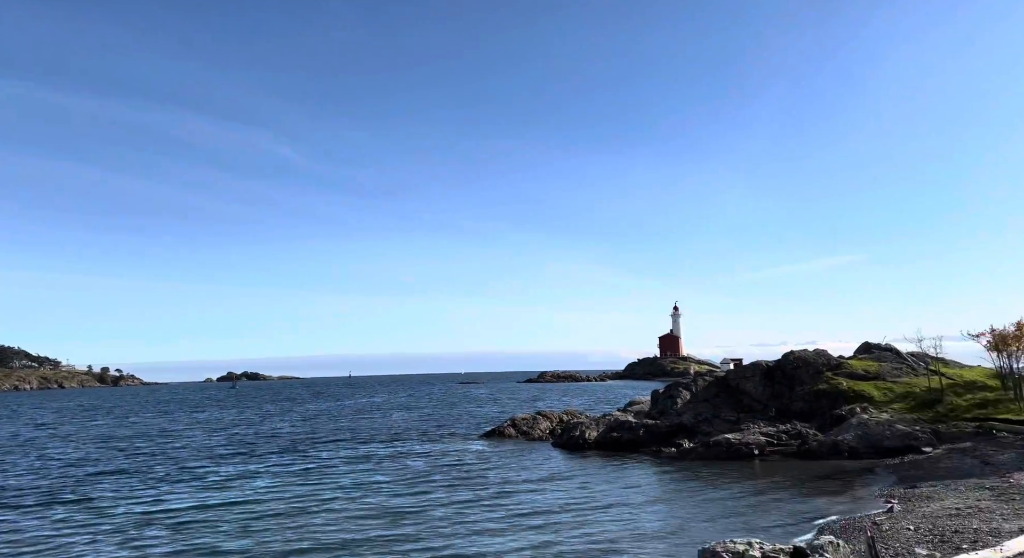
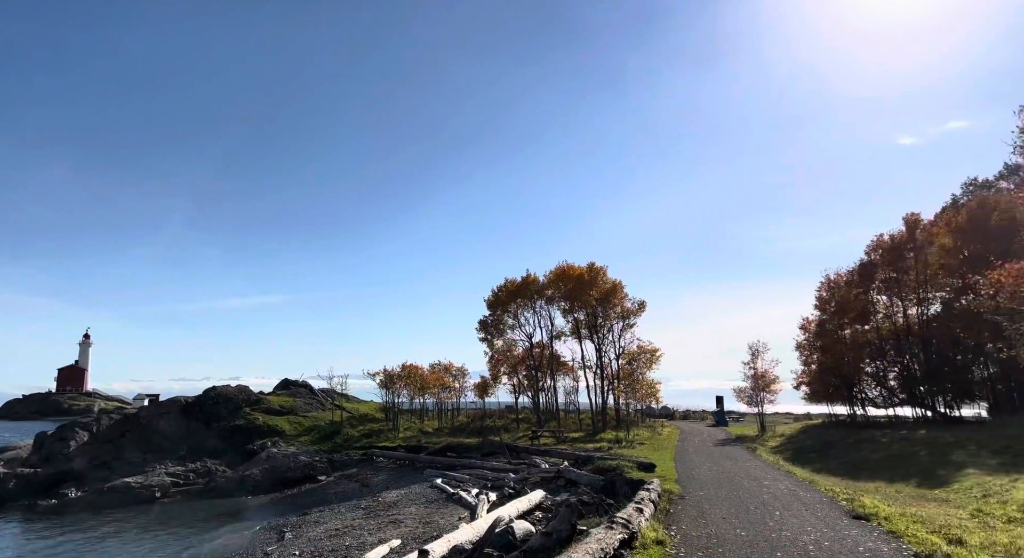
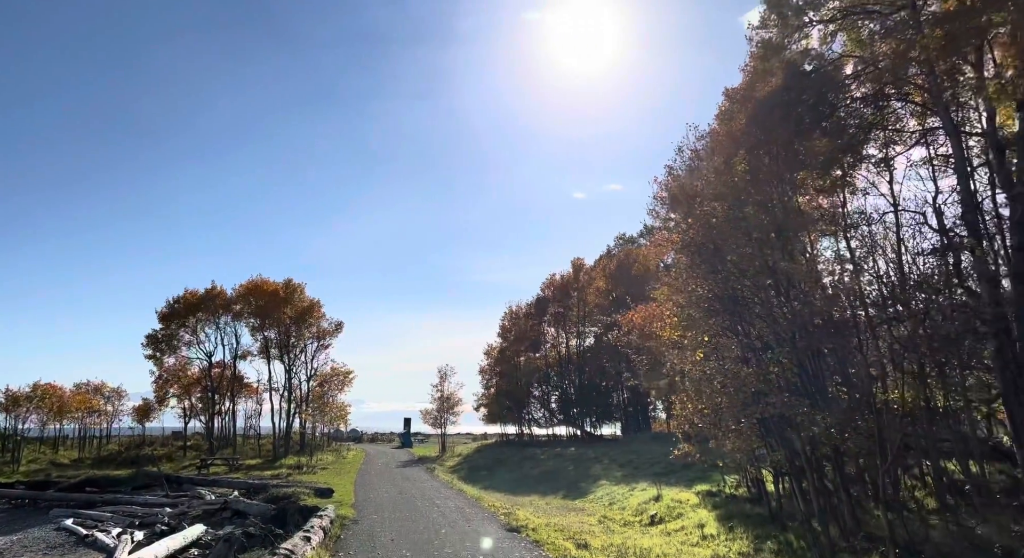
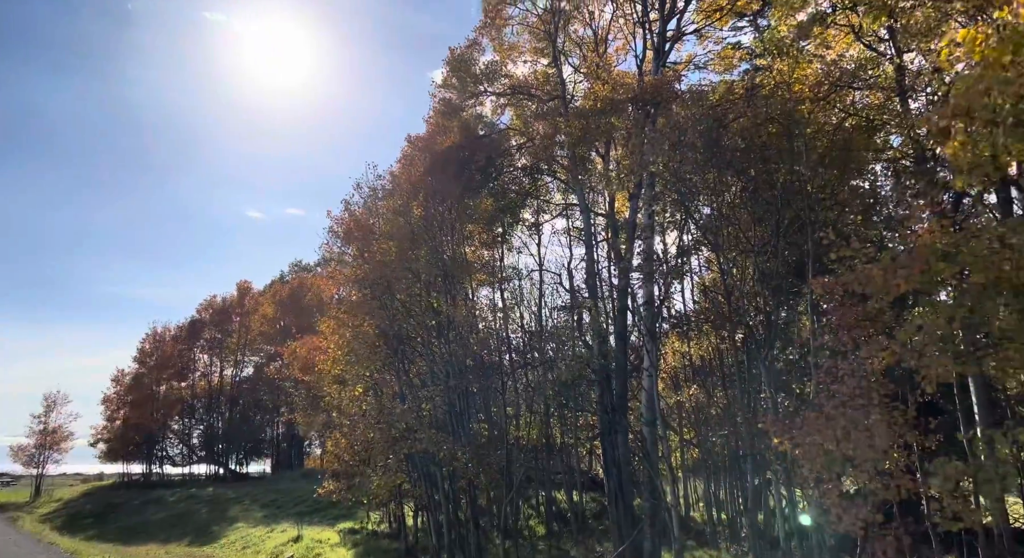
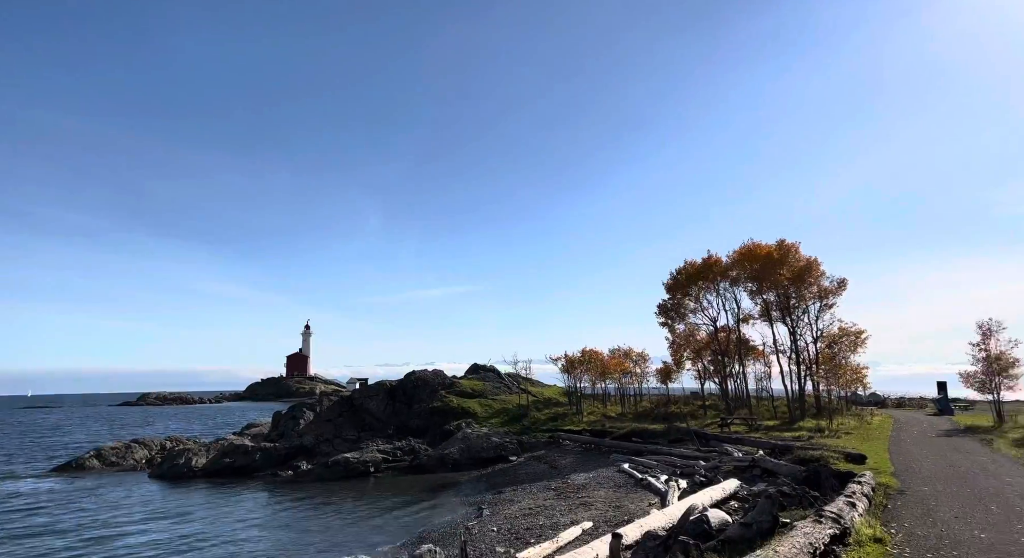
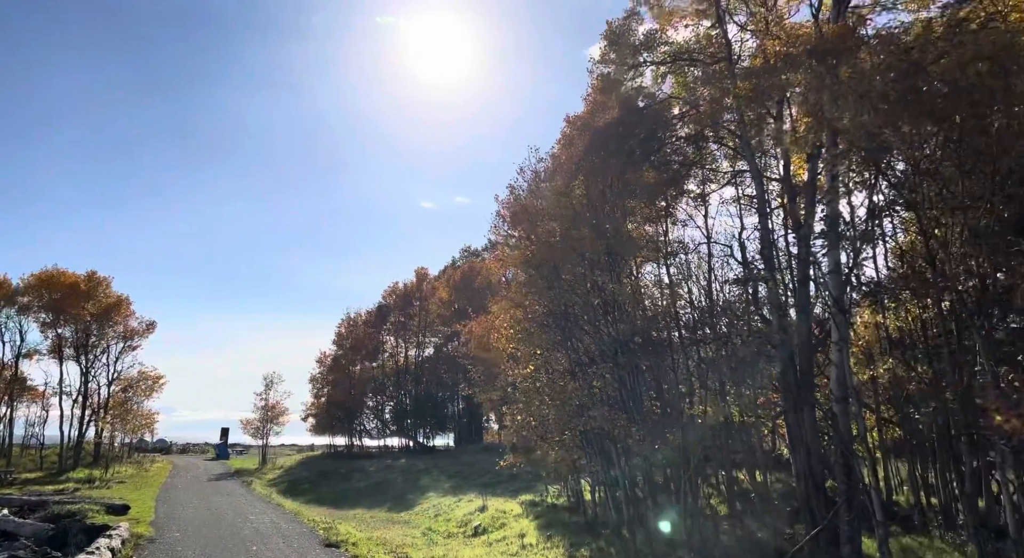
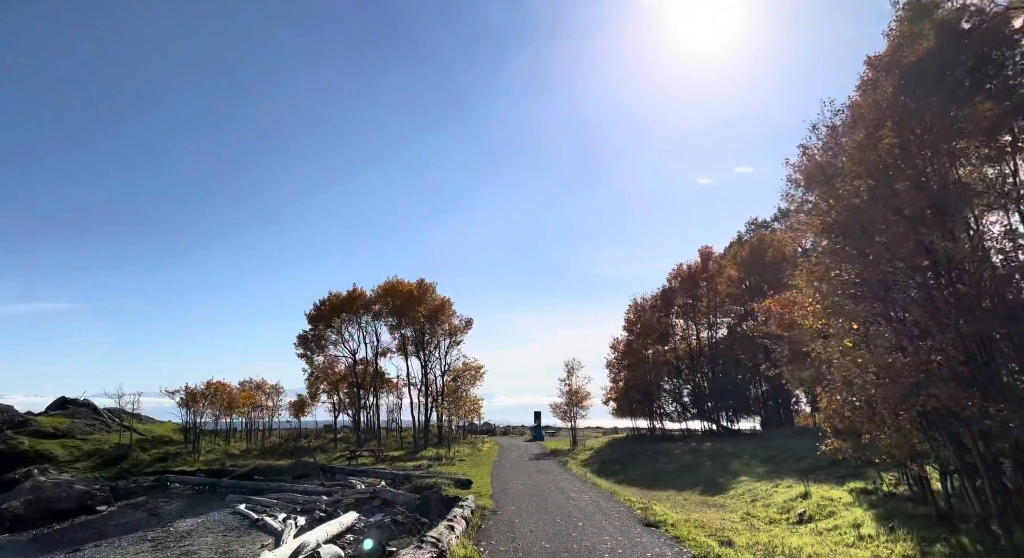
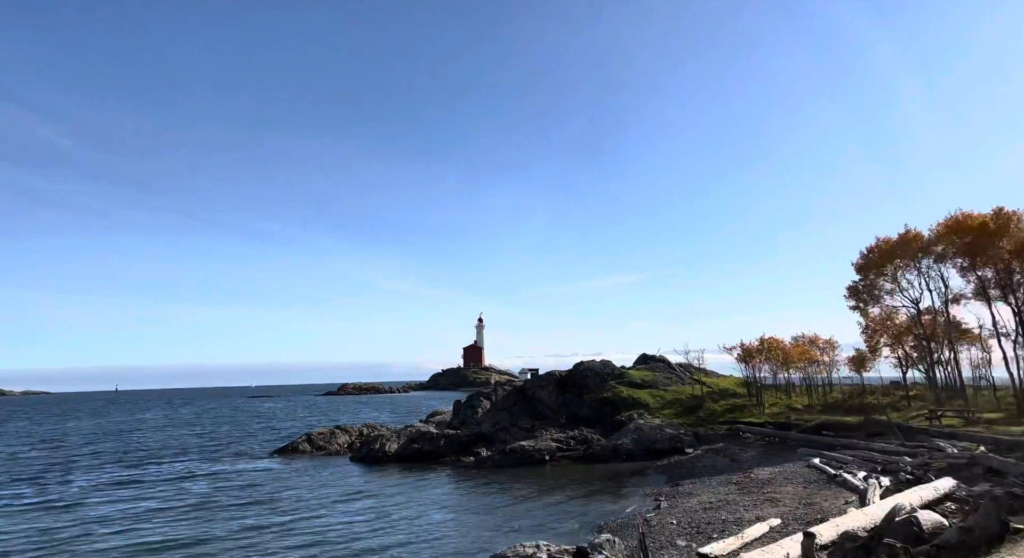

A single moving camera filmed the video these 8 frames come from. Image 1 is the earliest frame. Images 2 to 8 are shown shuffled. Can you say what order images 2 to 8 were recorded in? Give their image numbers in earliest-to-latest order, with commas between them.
8, 5, 2, 7, 3, 6, 4
